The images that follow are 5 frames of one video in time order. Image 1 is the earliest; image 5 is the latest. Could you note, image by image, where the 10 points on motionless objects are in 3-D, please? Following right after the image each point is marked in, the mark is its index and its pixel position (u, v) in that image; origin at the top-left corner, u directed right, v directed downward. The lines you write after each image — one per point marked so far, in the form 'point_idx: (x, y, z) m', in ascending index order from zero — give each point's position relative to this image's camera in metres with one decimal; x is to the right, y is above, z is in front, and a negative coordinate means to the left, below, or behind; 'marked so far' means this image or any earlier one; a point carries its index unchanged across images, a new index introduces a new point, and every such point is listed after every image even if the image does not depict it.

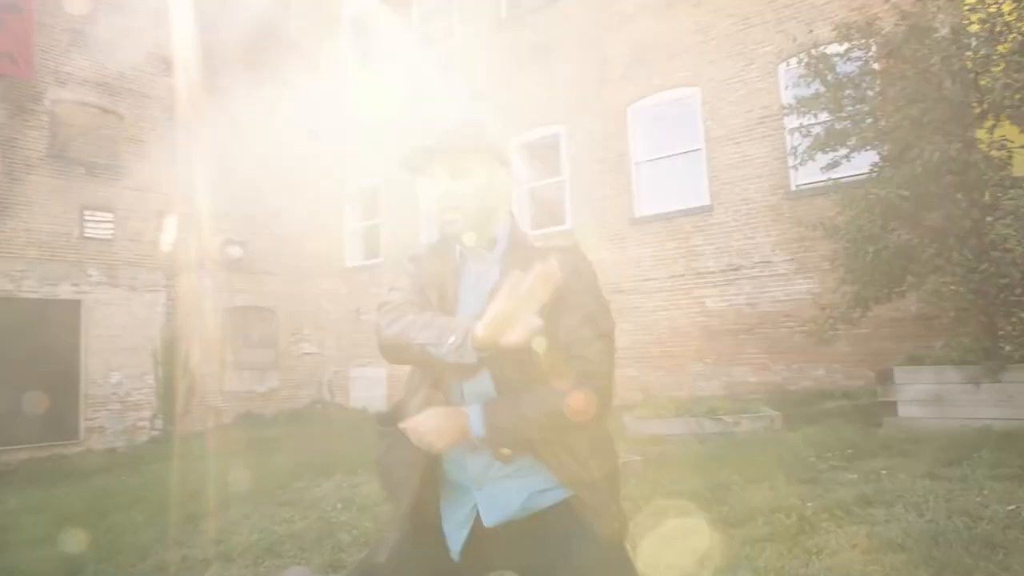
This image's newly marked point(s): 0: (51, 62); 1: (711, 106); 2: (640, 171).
0: (-7.3, +3.6, +12.3) m
1: (+2.7, +2.5, +10.7) m
2: (+1.9, +1.7, +11.4) m
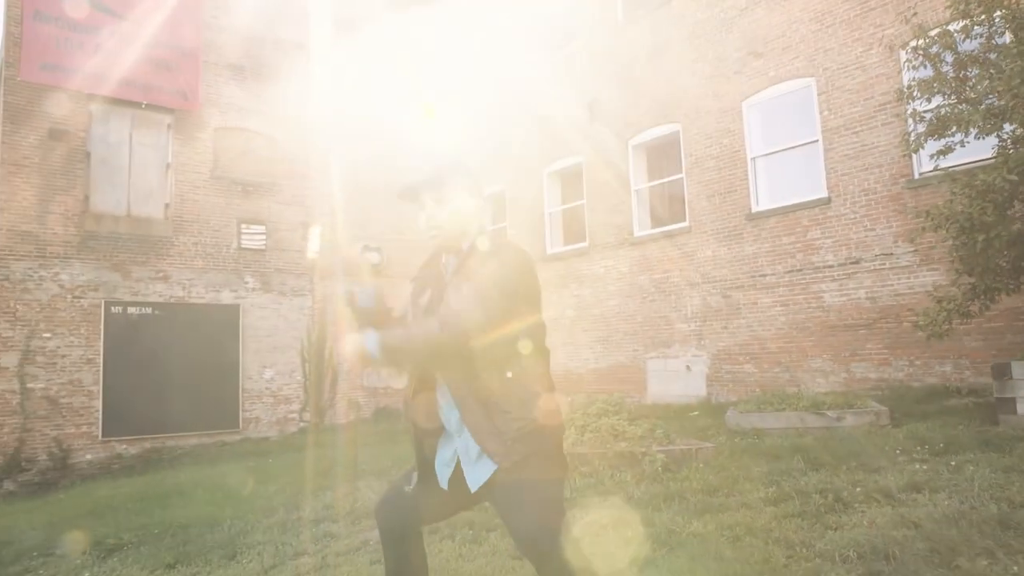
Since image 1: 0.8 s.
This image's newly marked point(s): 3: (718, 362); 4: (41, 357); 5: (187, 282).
0: (-5.3, +3.5, +13.9) m
1: (+4.2, +2.6, +10.4) m
2: (+3.6, +1.8, +11.3) m
3: (+3.1, -1.1, +11.5) m
4: (-7.1, -1.0, +11.7) m
5: (-5.5, +0.1, +13.1) m
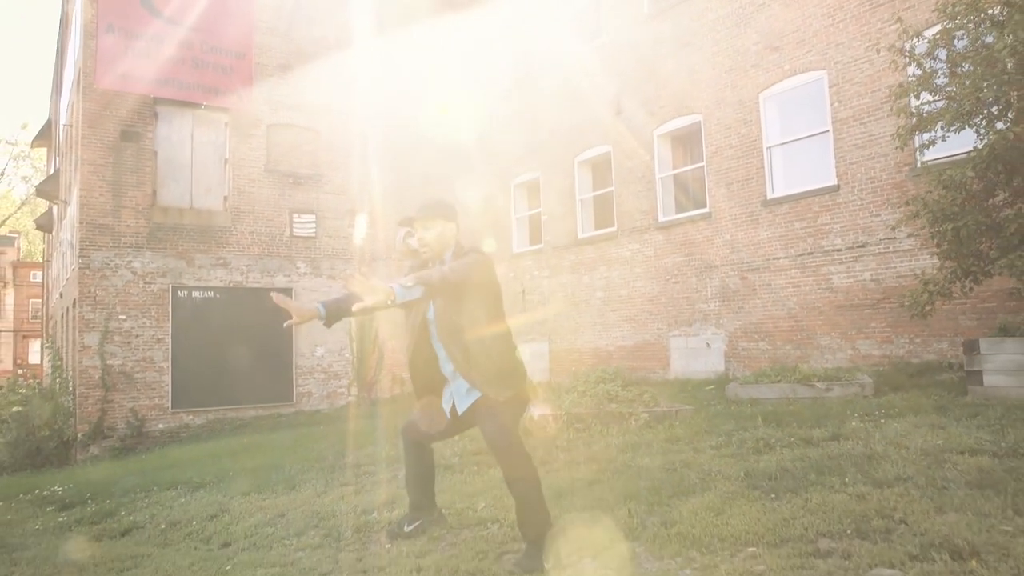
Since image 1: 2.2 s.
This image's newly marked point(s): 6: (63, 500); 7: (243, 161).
0: (-4.8, +3.8, +15.0) m
1: (+4.6, +2.8, +11.0) m
2: (+4.0, +2.0, +12.0) m
3: (+3.5, -0.8, +12.2) m
4: (-6.6, -0.8, +13.0) m
5: (-4.9, +0.4, +14.3) m
6: (-3.5, -1.7, +6.0) m
7: (-5.1, +2.4, +14.6) m
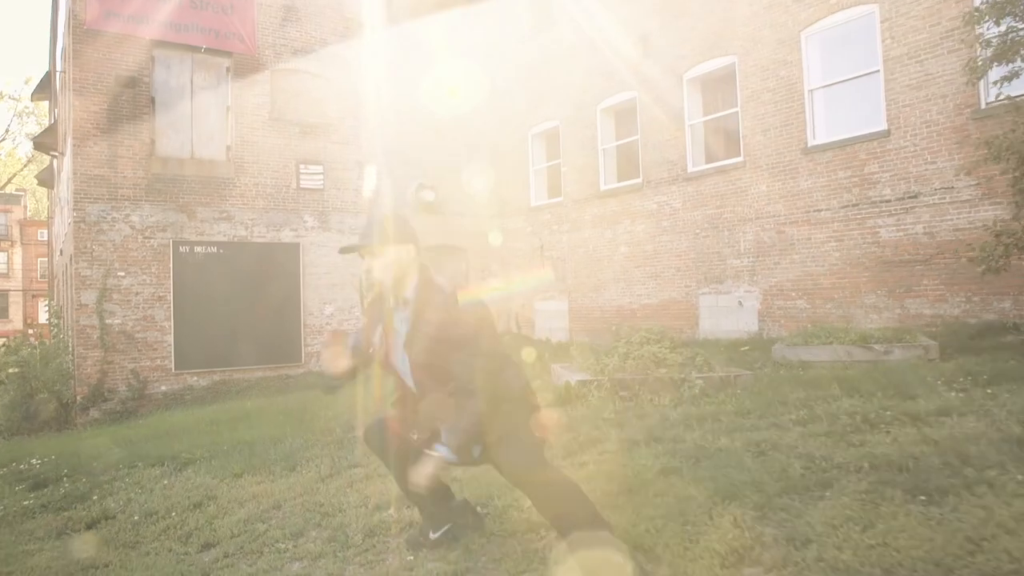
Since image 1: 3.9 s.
0: (-4.4, +4.6, +14.1) m
1: (+4.9, +3.4, +10.0) m
2: (+4.3, +2.7, +11.0) m
3: (+3.8, -0.1, +11.4) m
4: (-6.3, -0.1, +12.3) m
5: (-4.6, +1.2, +13.6) m
6: (-3.3, -1.3, +5.4) m
7: (-4.7, +3.2, +13.7) m
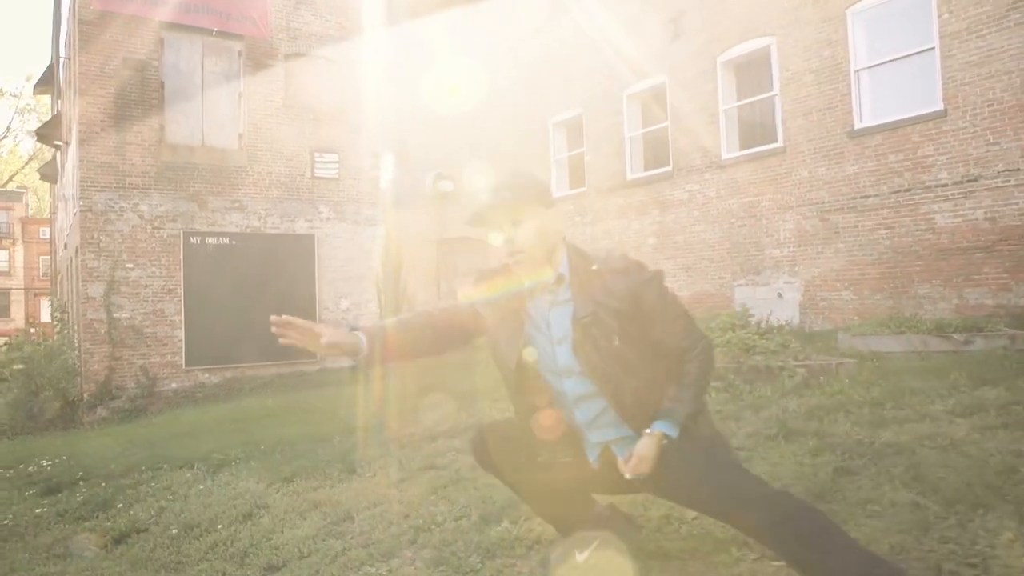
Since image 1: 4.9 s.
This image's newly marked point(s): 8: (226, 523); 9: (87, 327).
0: (-4.0, +4.7, +13.6) m
1: (+5.3, +3.5, +9.5) m
2: (+4.7, +2.8, +10.5) m
3: (+4.2, 0.0, +10.9) m
4: (-5.9, 0.0, +11.8) m
5: (-4.2, +1.3, +13.0) m
6: (-2.9, -1.2, +4.8) m
7: (-4.3, +3.3, +13.2) m
8: (-1.4, -1.1, +3.7) m
9: (-6.3, -0.6, +11.5) m
